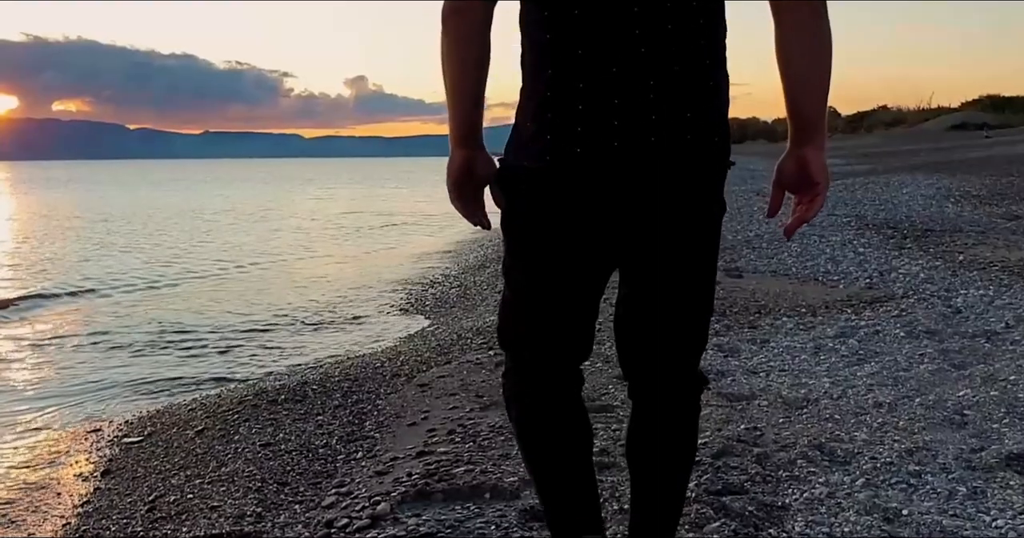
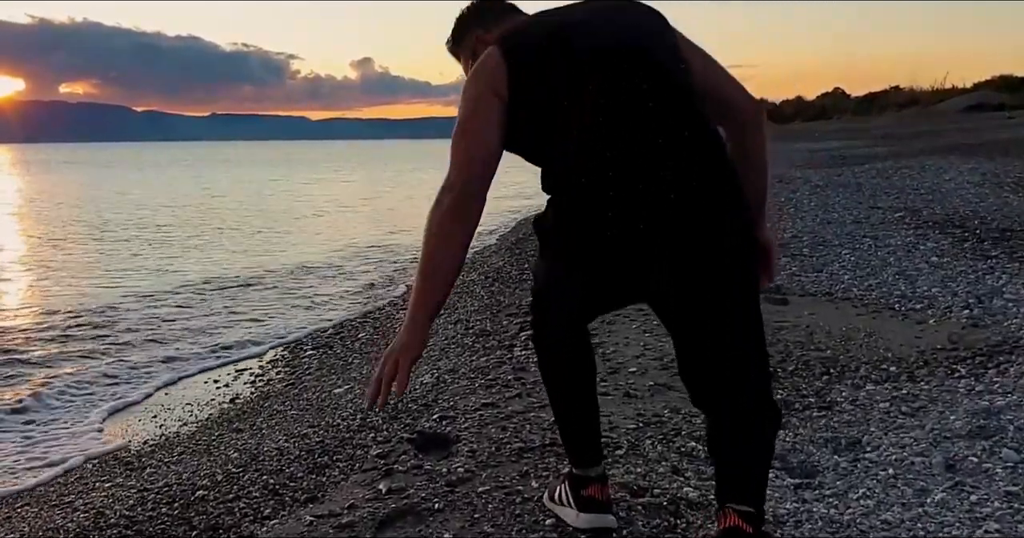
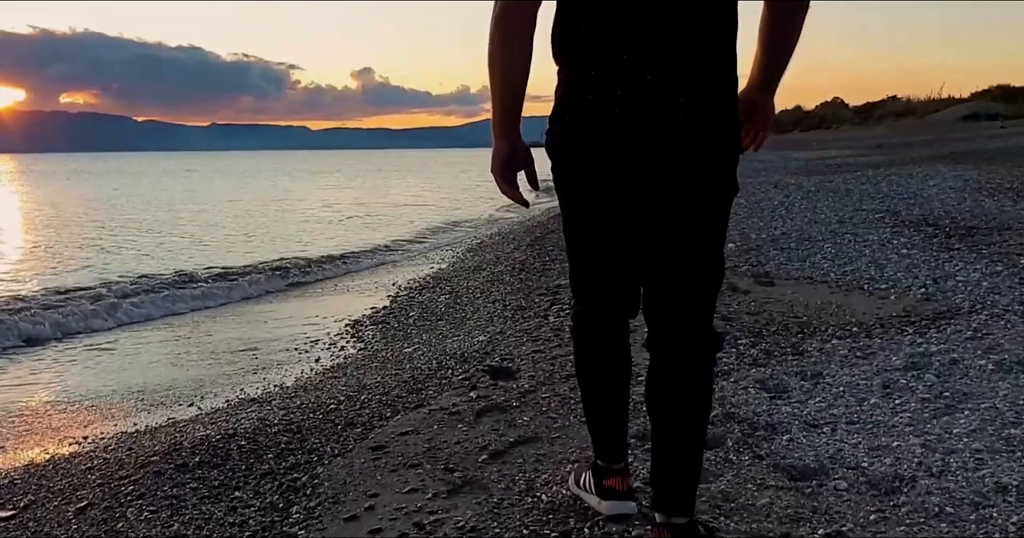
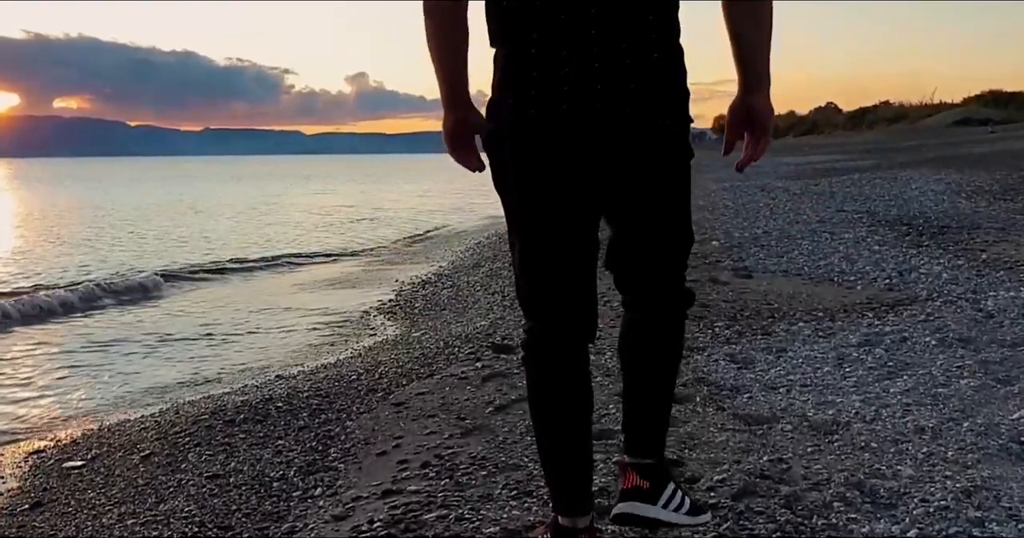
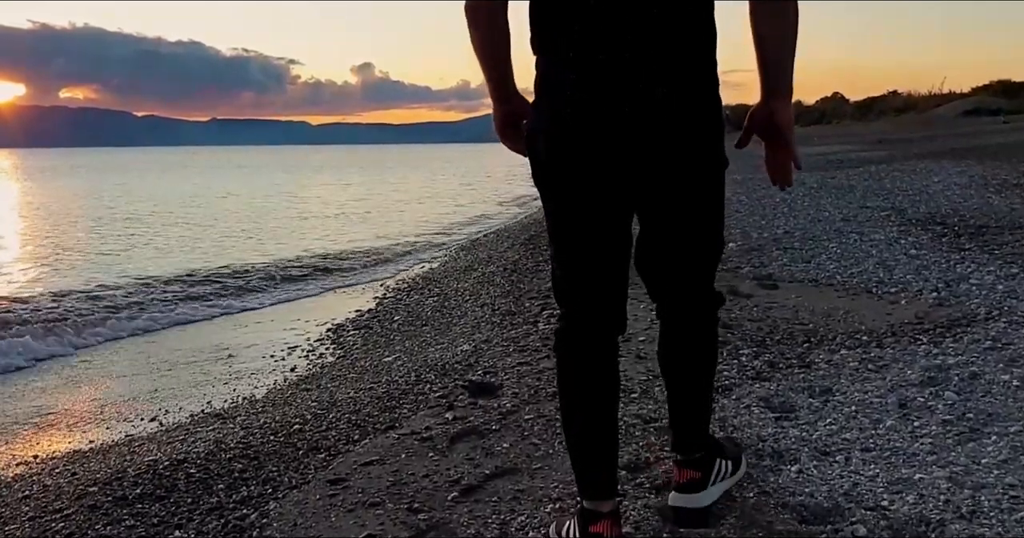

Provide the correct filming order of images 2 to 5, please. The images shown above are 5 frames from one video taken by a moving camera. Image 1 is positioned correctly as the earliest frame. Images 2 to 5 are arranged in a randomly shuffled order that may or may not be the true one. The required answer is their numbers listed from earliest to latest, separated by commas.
4, 3, 5, 2
